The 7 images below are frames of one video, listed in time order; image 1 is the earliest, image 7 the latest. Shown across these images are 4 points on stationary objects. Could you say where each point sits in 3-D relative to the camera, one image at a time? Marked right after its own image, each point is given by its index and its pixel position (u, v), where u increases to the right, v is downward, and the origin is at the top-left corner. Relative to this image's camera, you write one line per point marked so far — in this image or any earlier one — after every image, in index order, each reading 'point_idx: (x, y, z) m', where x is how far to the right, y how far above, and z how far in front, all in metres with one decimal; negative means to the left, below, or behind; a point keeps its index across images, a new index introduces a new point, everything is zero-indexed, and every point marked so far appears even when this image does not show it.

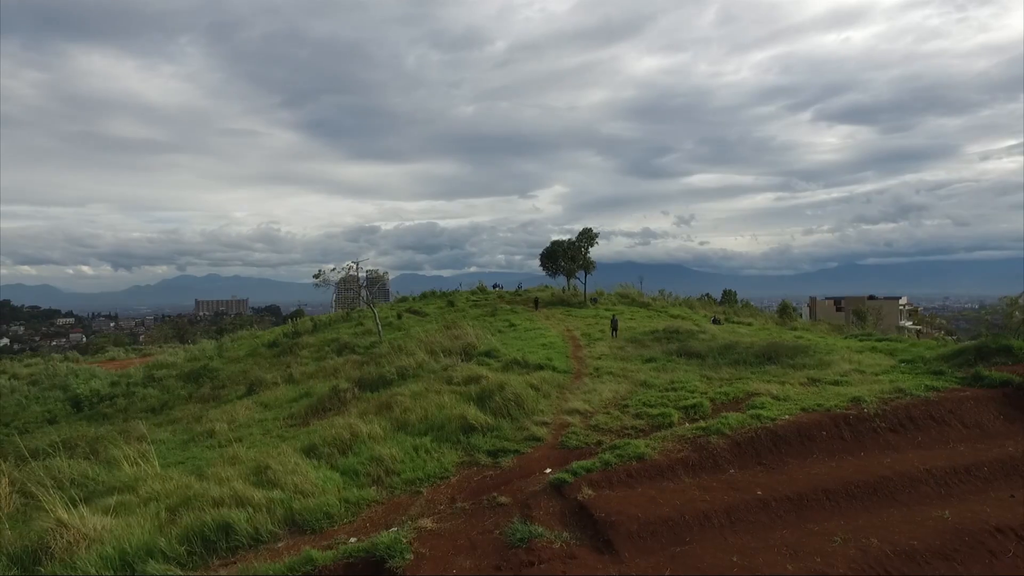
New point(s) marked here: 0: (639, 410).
0: (+2.1, -2.0, +9.7) m
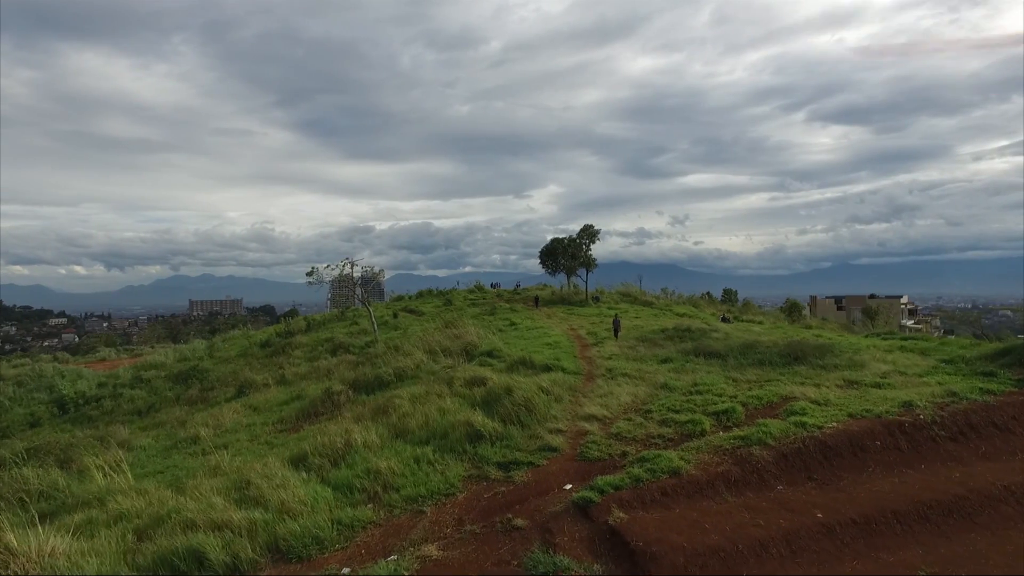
0: (+2.3, -1.9, +8.8) m
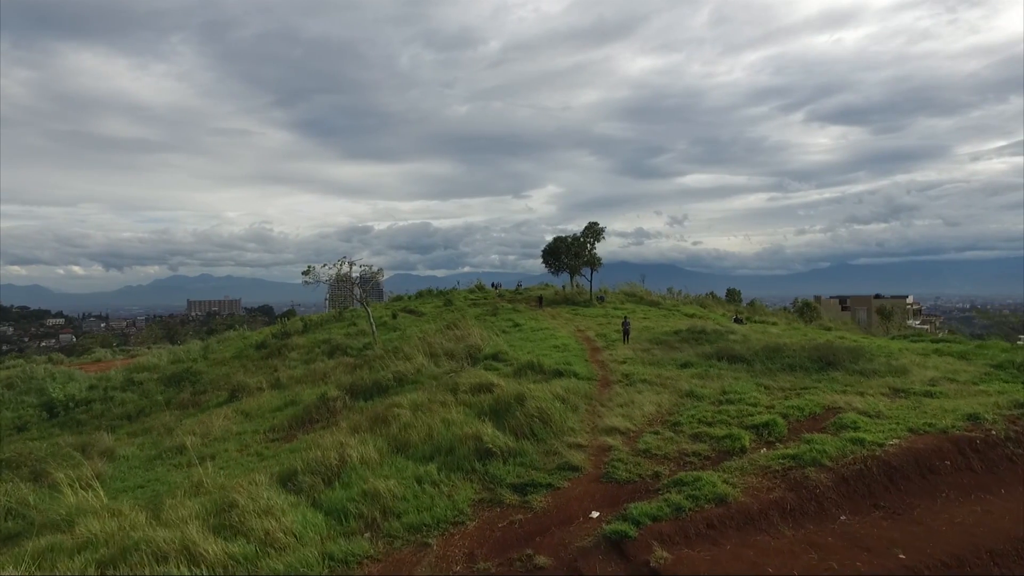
0: (+2.5, -1.9, +7.9) m
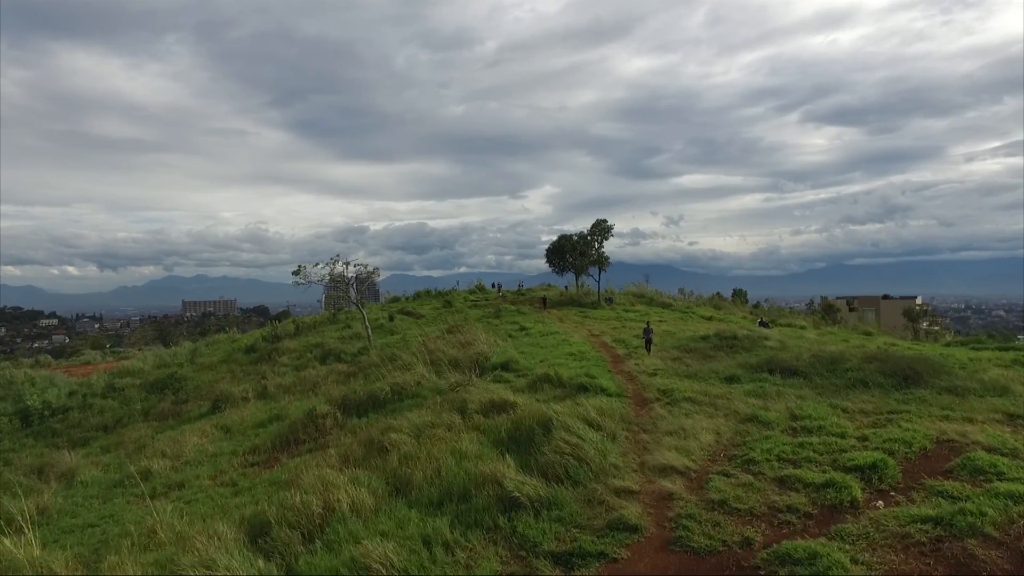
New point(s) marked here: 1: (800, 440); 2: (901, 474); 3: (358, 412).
0: (+2.8, -1.9, +6.2) m
1: (+3.4, -1.8, +7.0) m
2: (+3.9, -1.9, +5.9) m
3: (-3.4, -2.8, +13.2) m
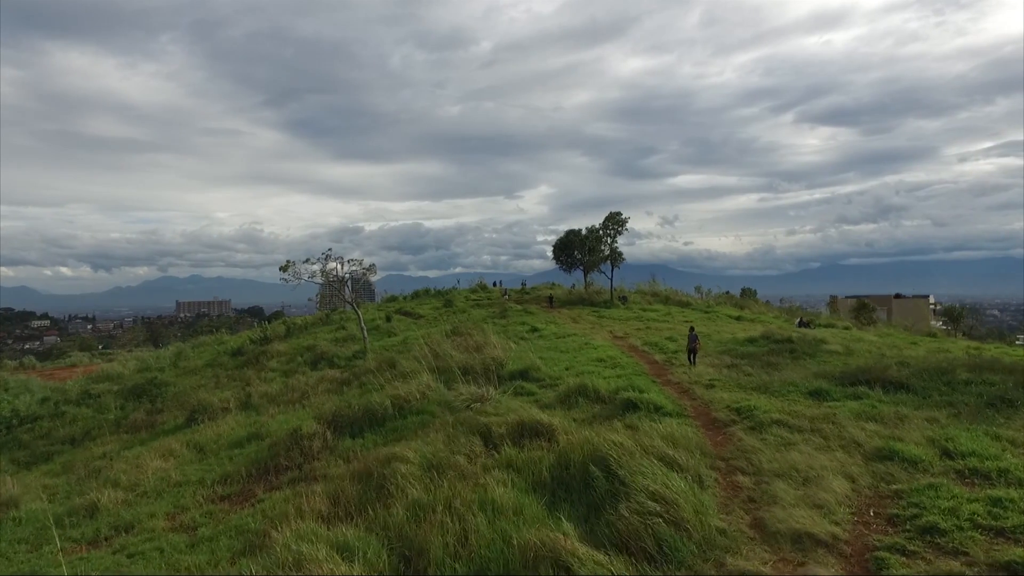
0: (+3.3, -1.8, +4.1) m
1: (+3.9, -1.7, +4.9) m
2: (+4.4, -1.7, +3.7) m
3: (-3.0, -2.7, +11.0) m
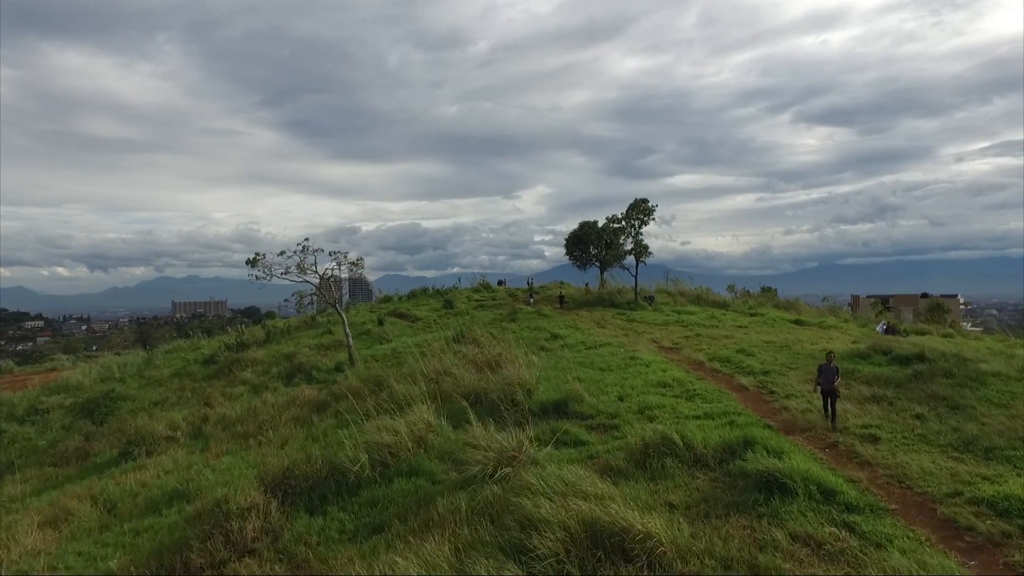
0: (+3.8, -1.8, +0.3) m
1: (+4.4, -1.6, +1.2) m
2: (+4.9, -1.7, 0.0) m
3: (-2.5, -2.6, +7.3) m
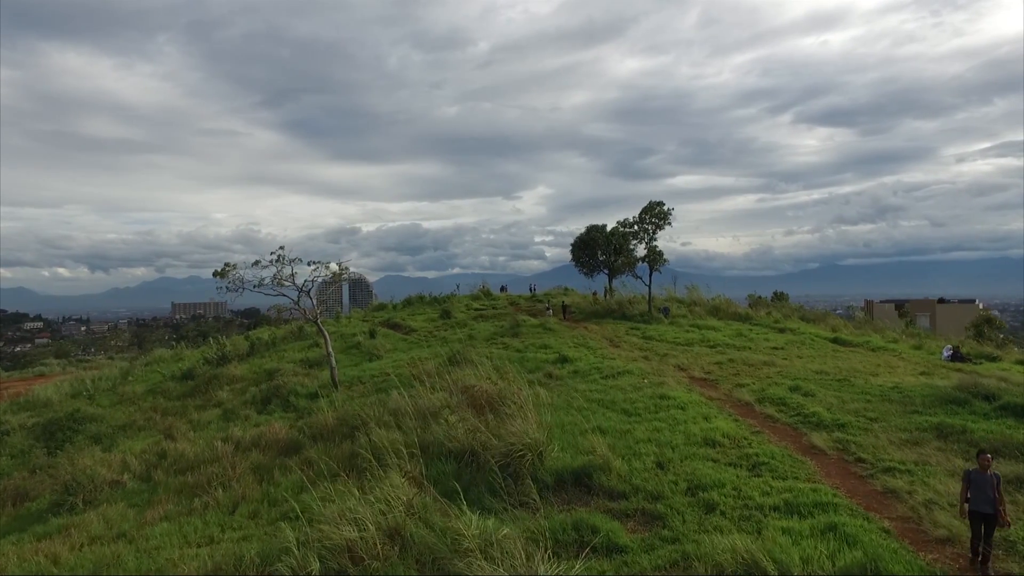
0: (+3.9, -2.1, -1.8) m
1: (+4.5, -2.0, -1.0) m
2: (+5.0, -2.1, -2.1) m
3: (-2.4, -3.0, +5.1) m
